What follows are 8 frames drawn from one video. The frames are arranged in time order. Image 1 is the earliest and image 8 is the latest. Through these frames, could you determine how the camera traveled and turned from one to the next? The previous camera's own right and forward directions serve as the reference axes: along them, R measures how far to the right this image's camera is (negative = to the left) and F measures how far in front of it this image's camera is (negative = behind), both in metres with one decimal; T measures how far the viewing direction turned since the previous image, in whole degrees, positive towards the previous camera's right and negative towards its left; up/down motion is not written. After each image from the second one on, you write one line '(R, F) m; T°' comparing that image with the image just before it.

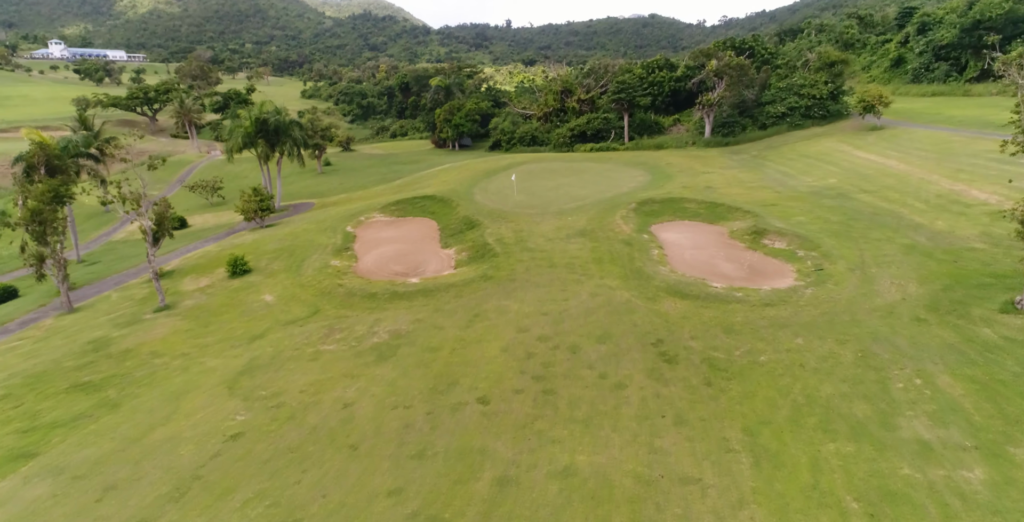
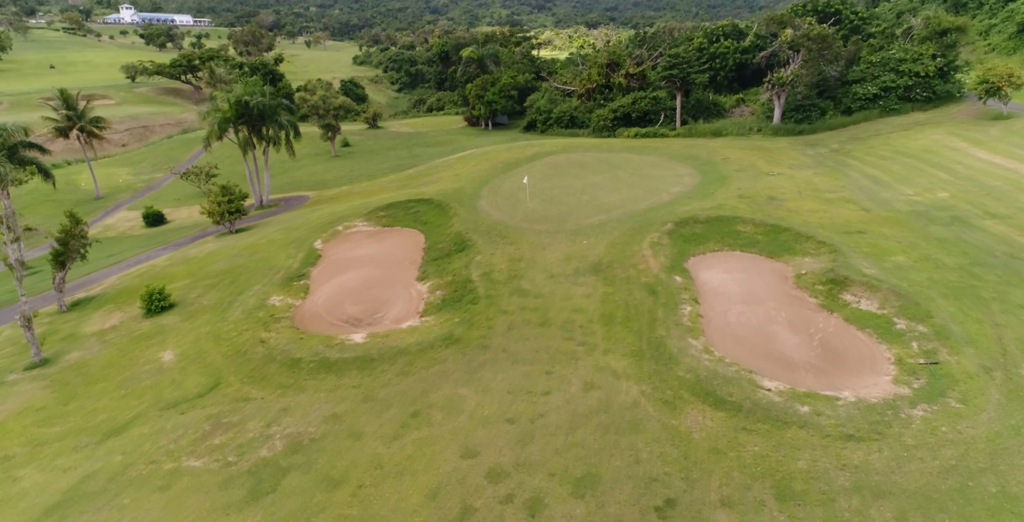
(+2.4, +6.4) m; -6°
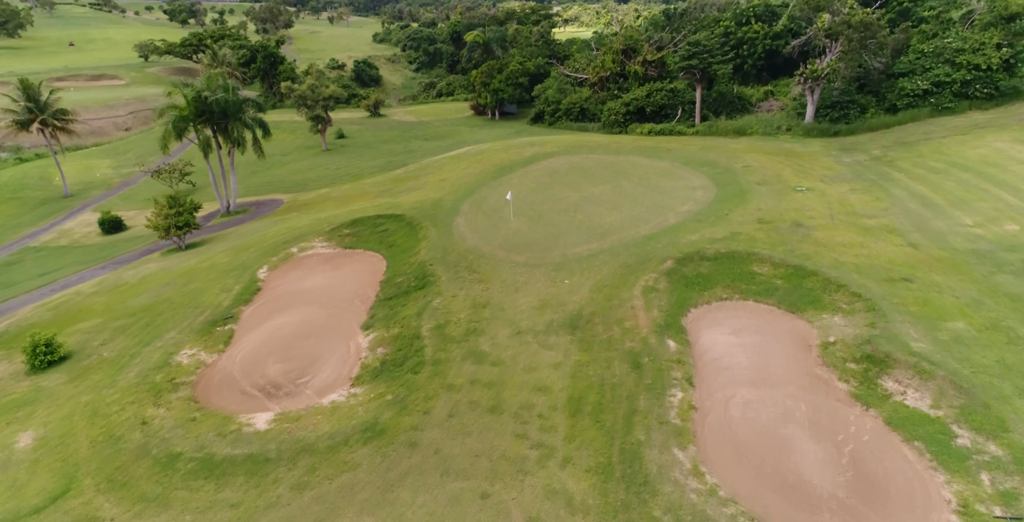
(+2.0, +4.0) m; -2°
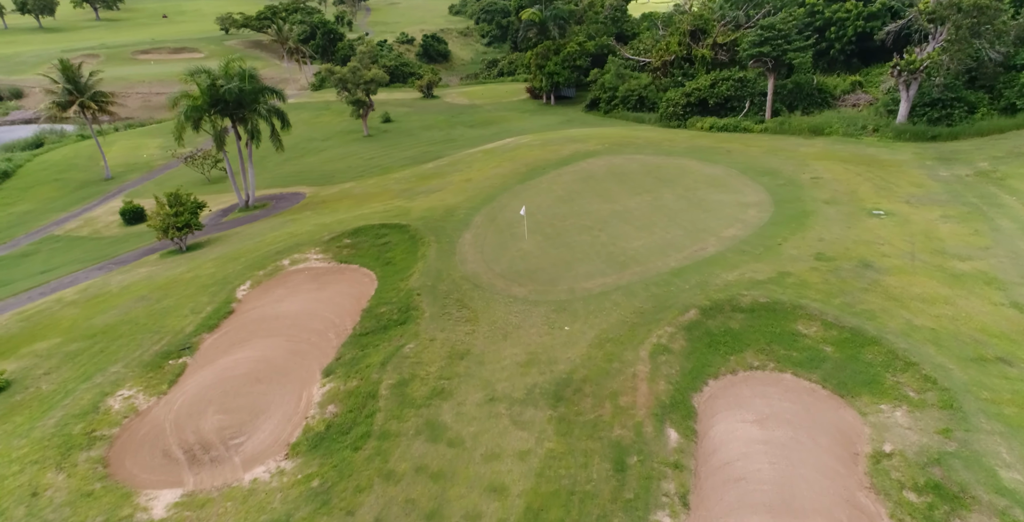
(+2.3, +3.2) m; -7°
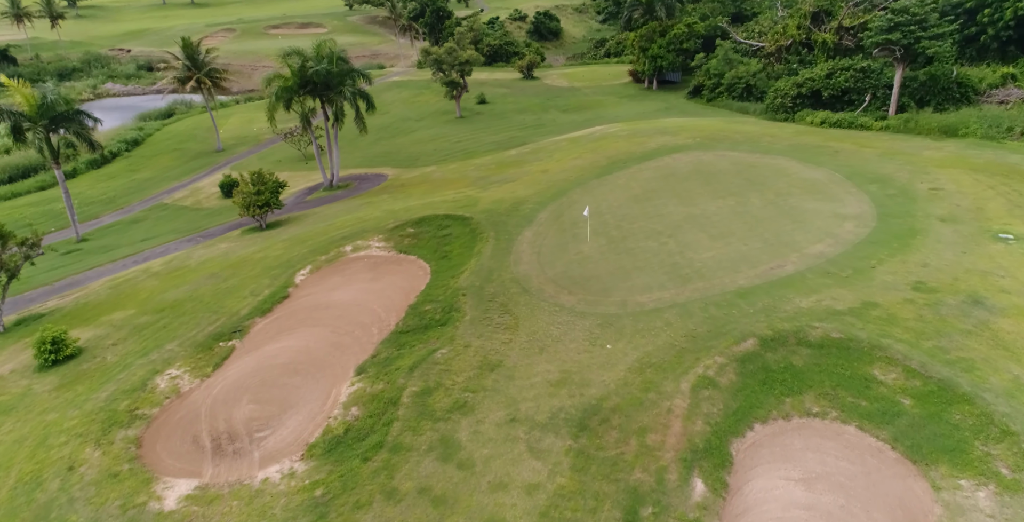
(+1.4, +1.2) m; -9°
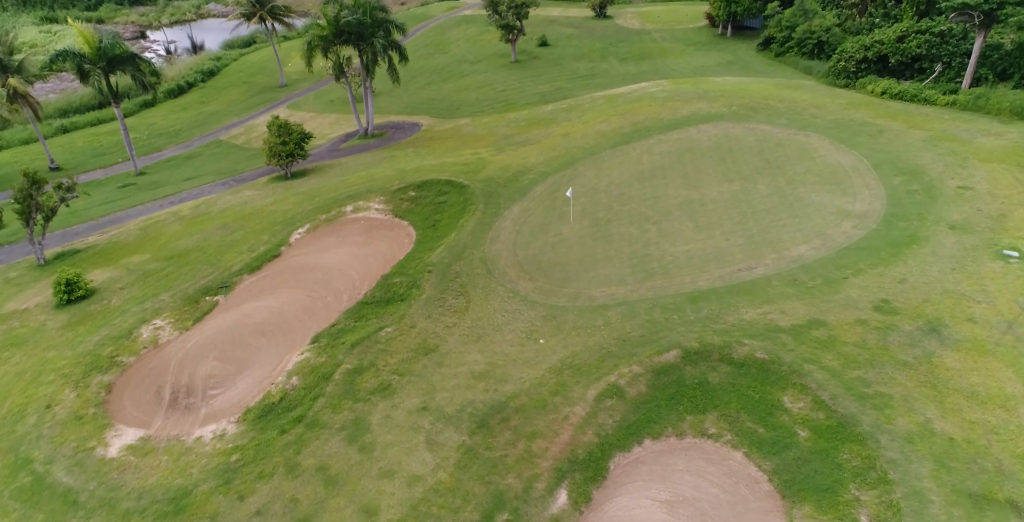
(+3.6, +0.2) m; -7°
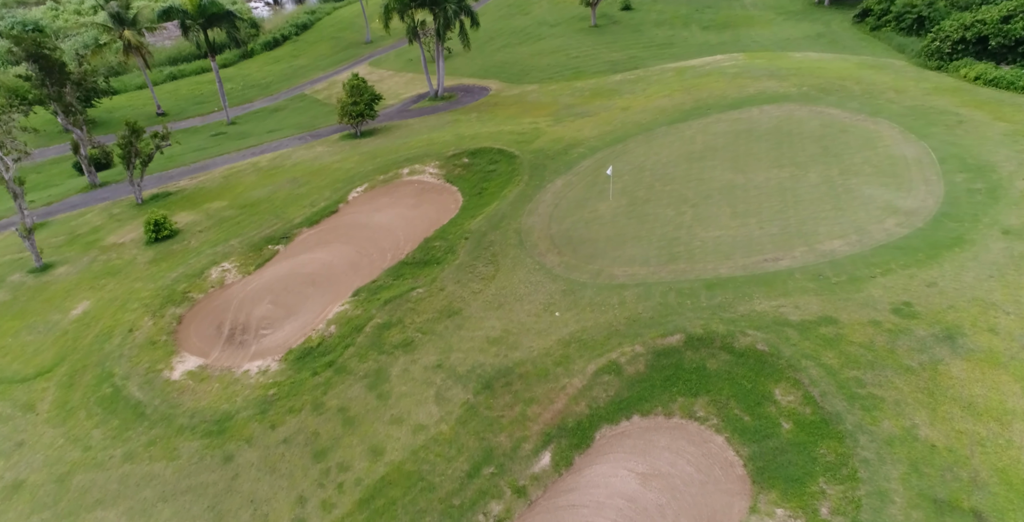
(+1.4, -0.8) m; -7°
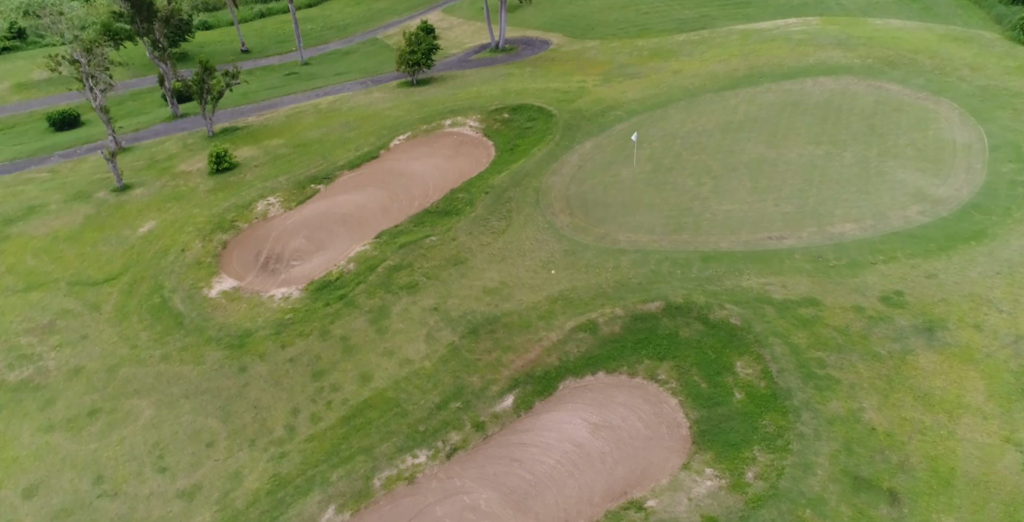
(+2.0, -0.8) m; -6°
